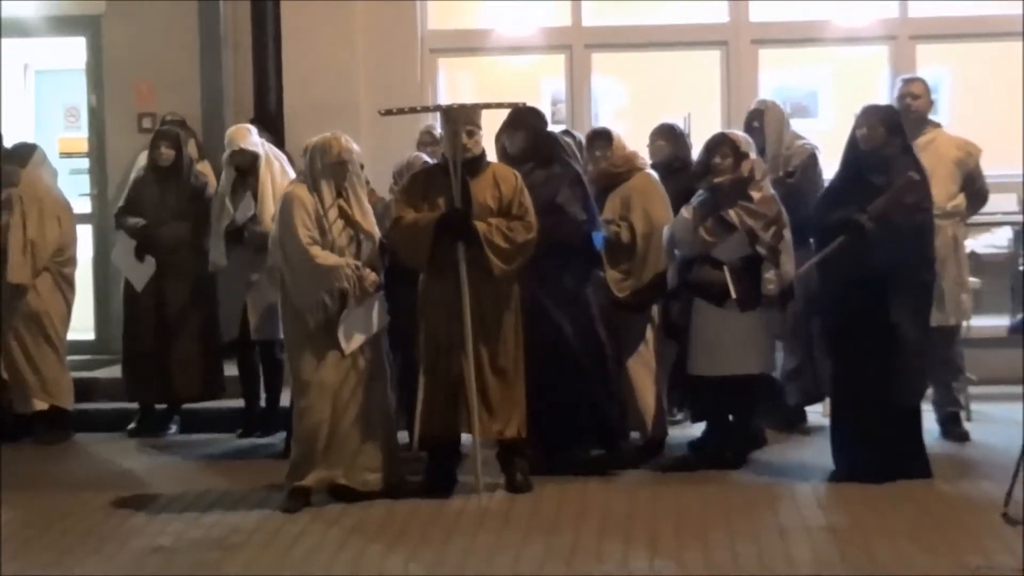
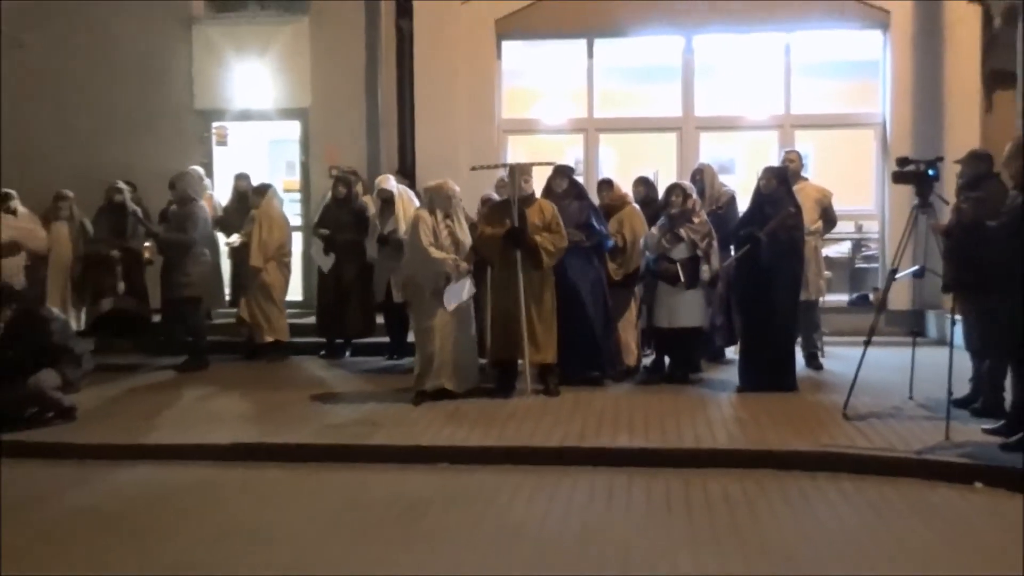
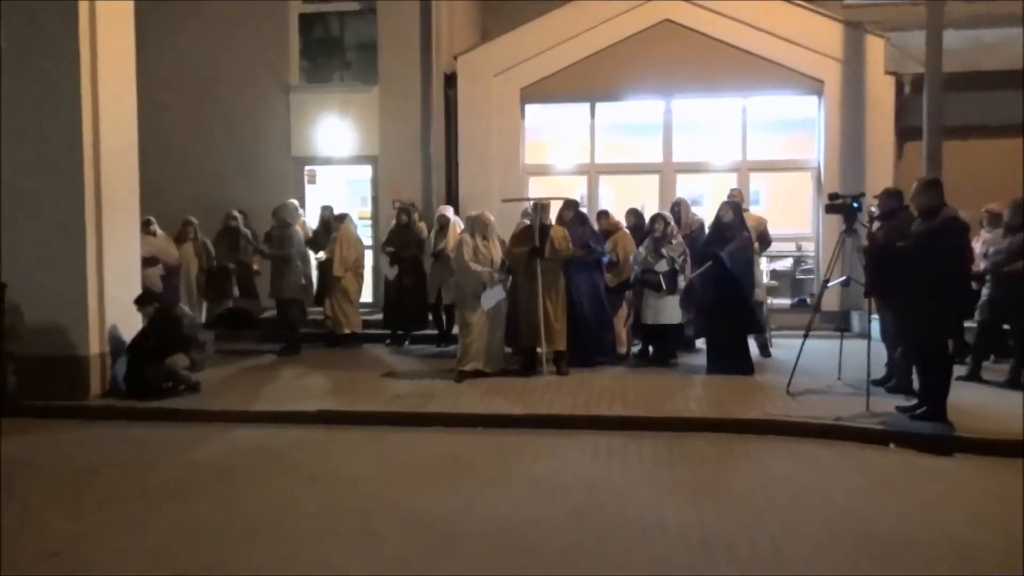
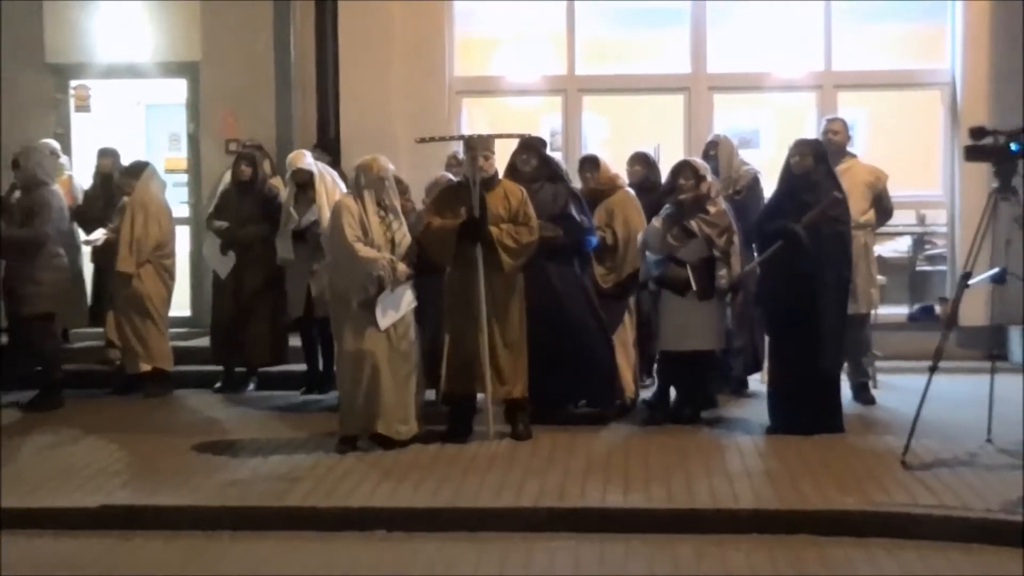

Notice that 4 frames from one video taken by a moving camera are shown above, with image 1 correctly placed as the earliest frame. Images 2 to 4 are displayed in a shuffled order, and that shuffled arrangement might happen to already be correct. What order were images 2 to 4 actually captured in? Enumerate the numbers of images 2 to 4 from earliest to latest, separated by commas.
4, 2, 3
